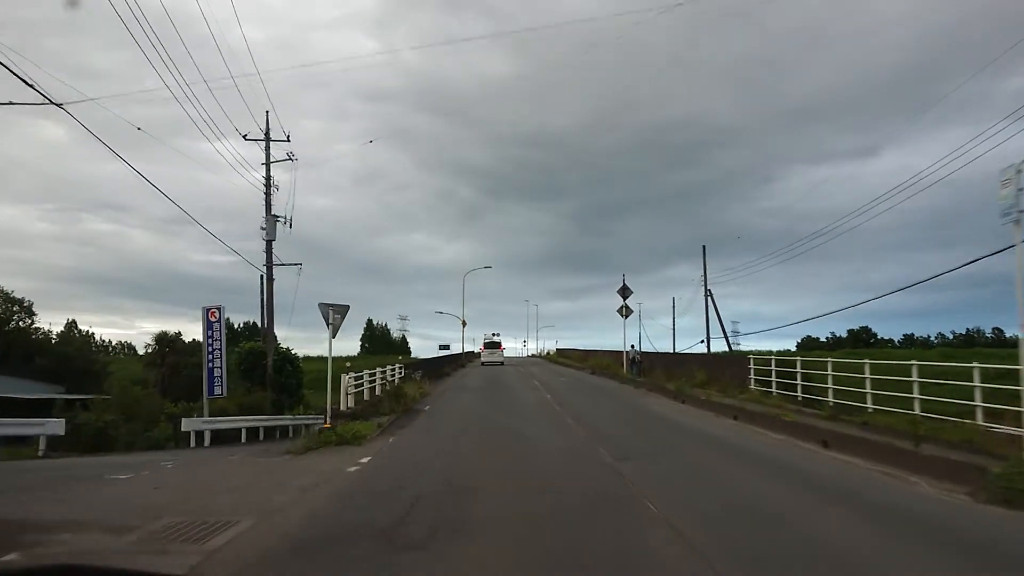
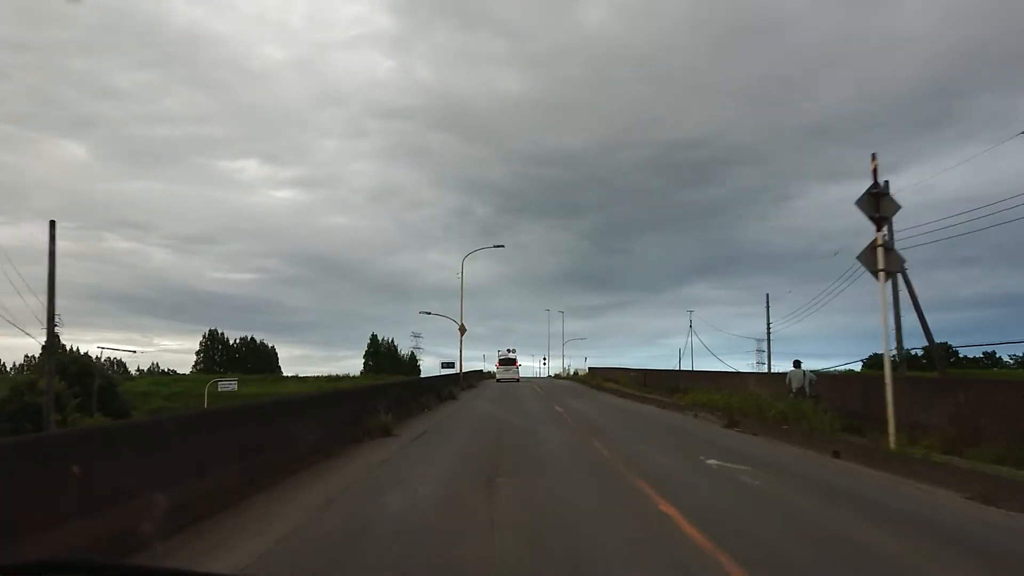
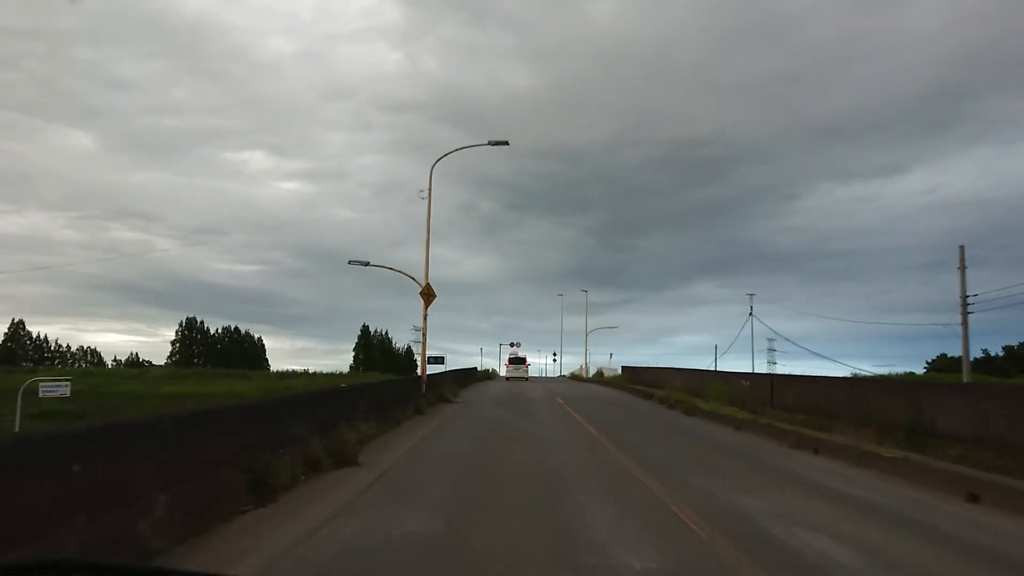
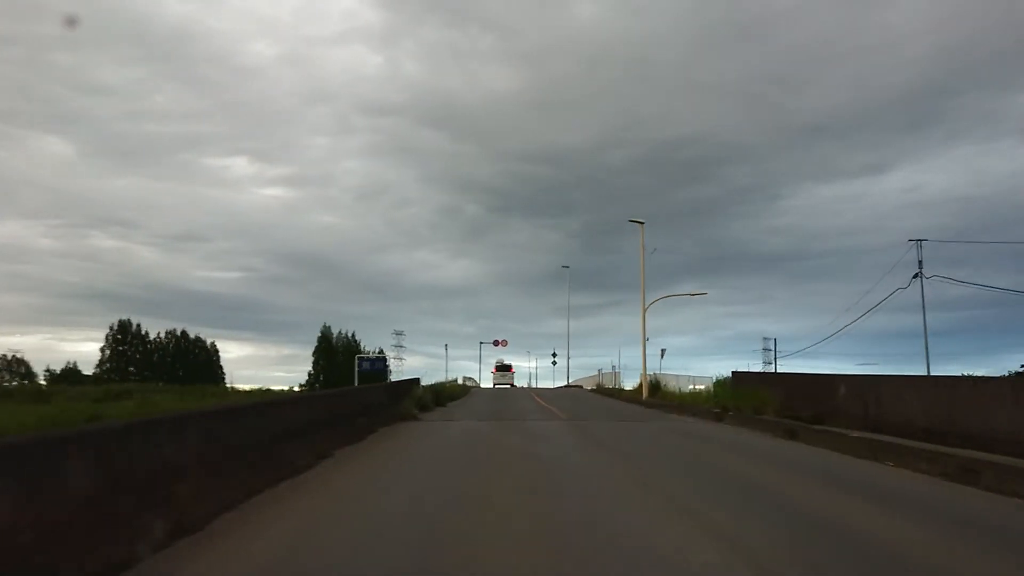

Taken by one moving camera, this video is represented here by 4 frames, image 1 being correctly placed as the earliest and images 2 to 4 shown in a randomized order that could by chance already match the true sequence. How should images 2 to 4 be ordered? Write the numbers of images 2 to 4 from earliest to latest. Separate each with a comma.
2, 3, 4
